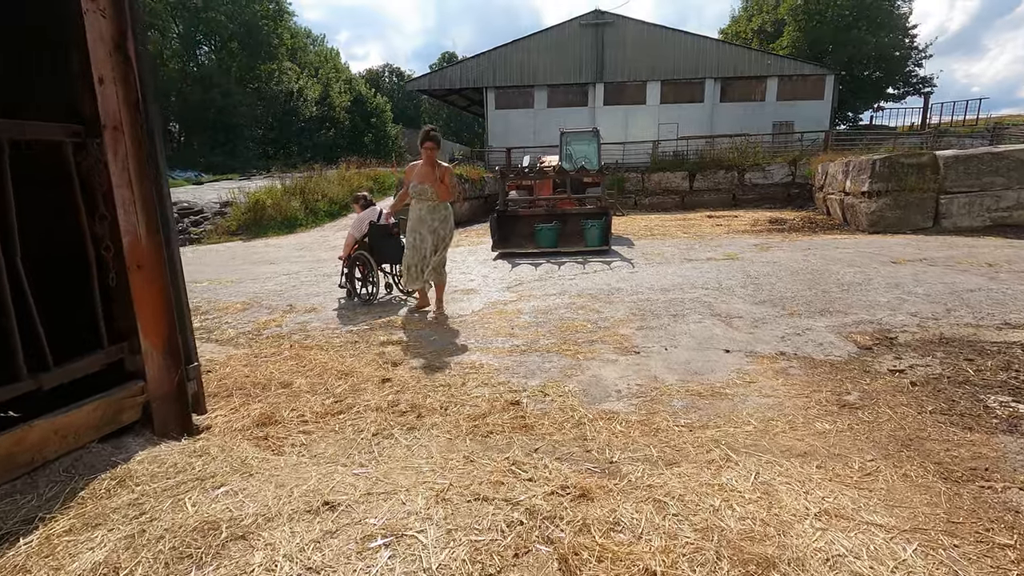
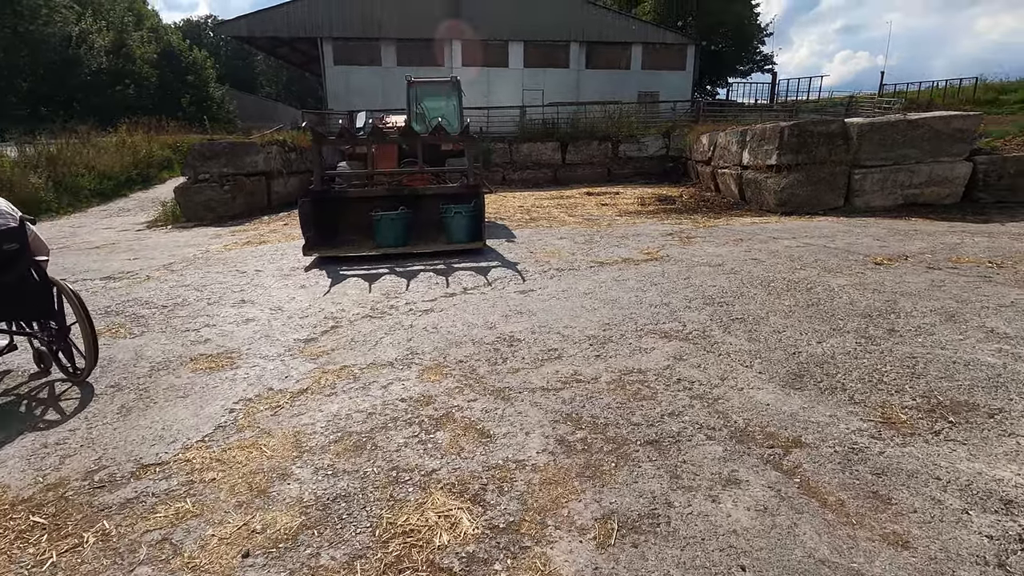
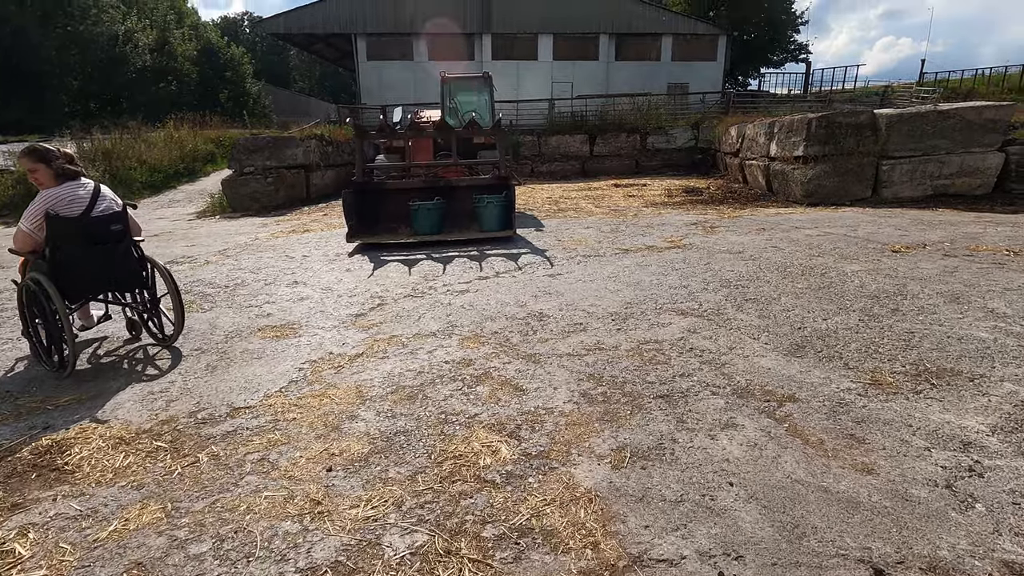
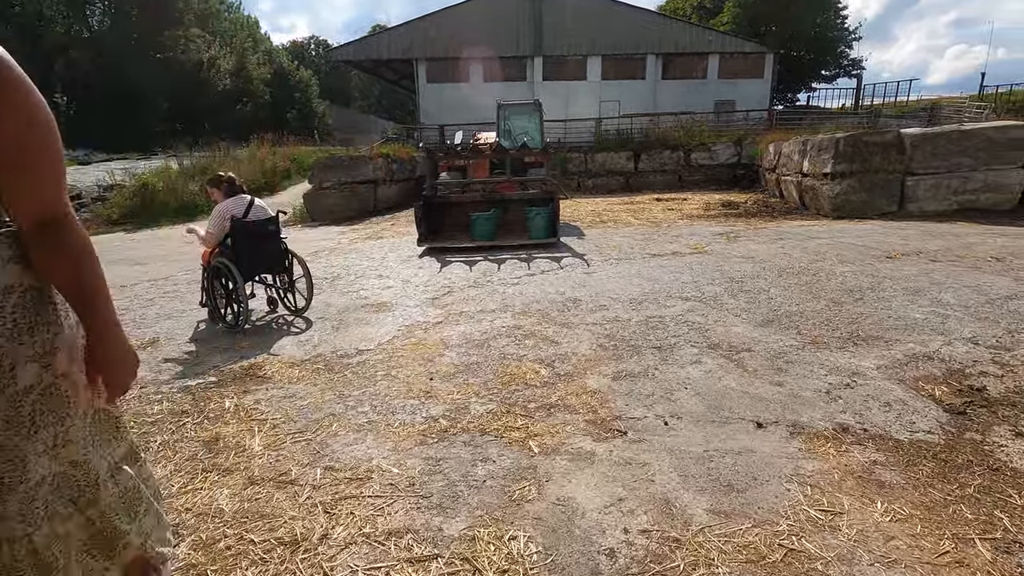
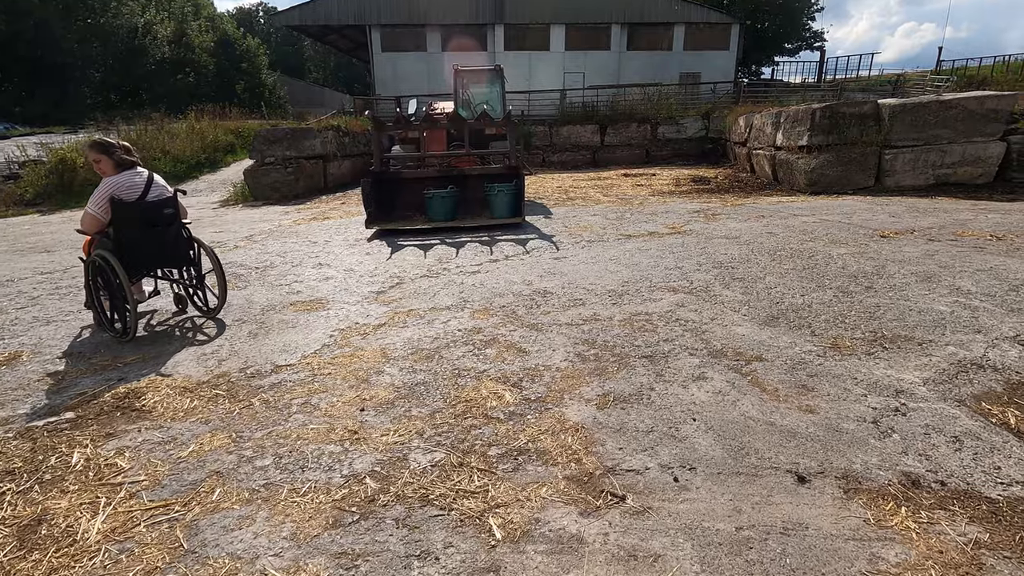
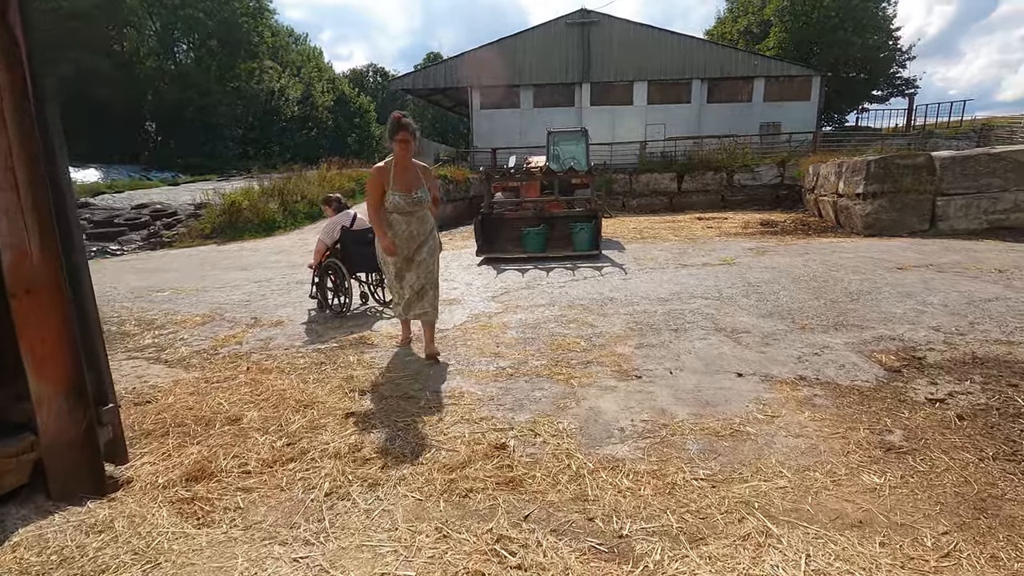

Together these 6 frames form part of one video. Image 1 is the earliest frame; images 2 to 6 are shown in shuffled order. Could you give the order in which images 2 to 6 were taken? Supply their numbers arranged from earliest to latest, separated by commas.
6, 4, 5, 3, 2
